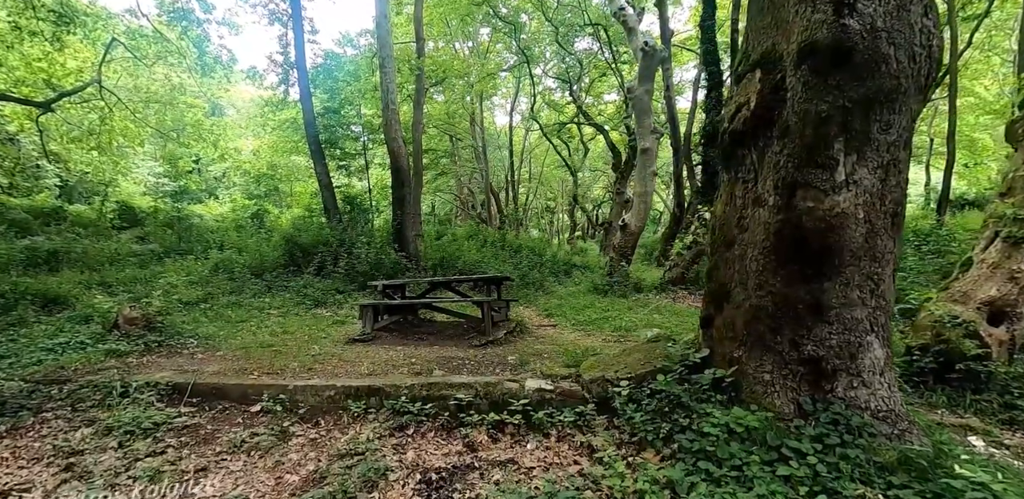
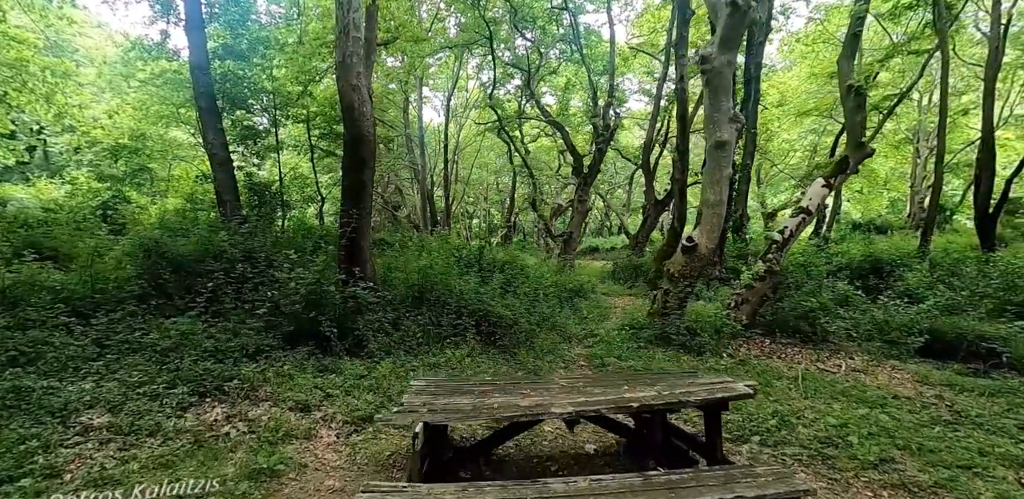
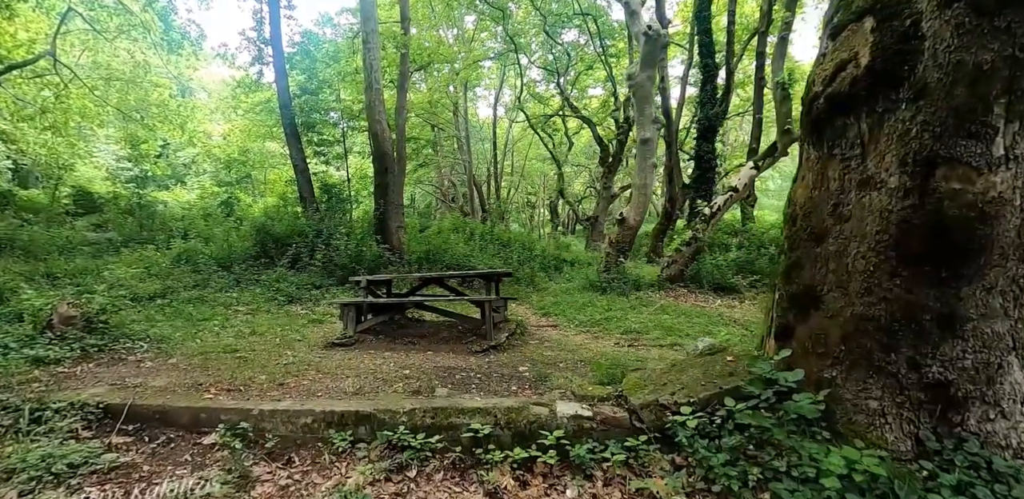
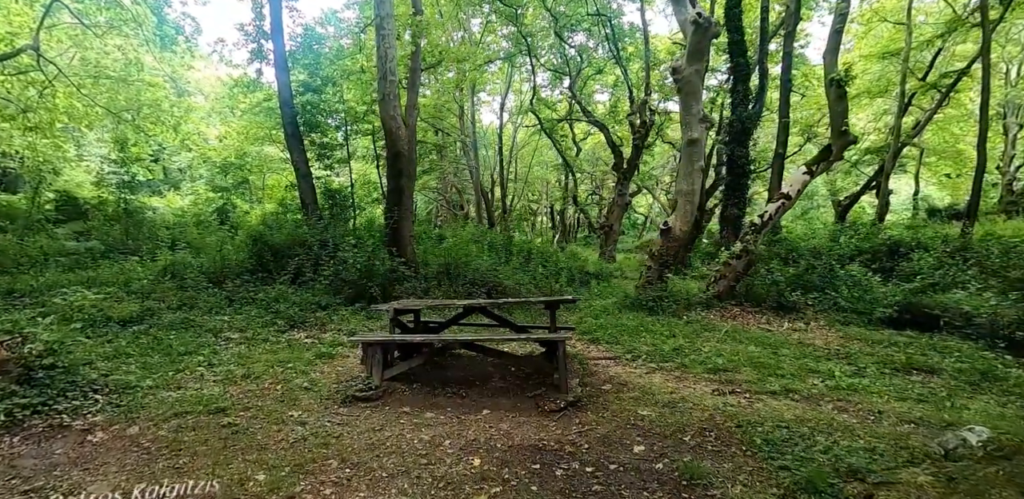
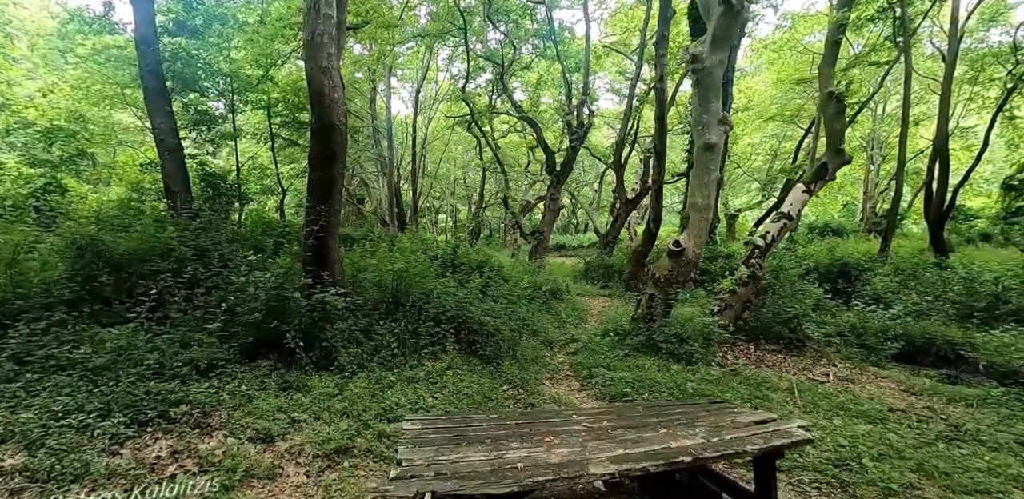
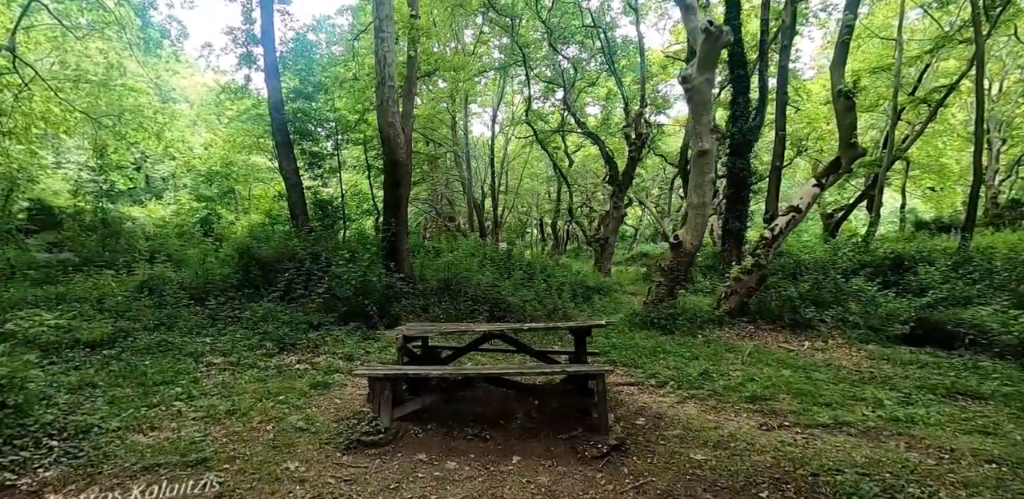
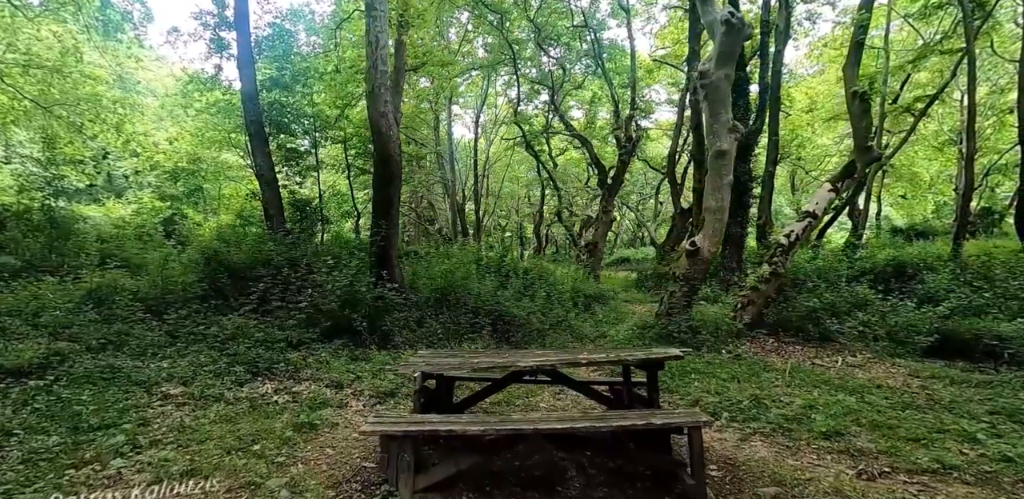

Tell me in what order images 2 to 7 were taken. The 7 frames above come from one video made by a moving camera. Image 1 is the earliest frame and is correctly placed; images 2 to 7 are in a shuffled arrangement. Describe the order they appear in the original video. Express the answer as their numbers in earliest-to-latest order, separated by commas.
3, 4, 6, 7, 2, 5
